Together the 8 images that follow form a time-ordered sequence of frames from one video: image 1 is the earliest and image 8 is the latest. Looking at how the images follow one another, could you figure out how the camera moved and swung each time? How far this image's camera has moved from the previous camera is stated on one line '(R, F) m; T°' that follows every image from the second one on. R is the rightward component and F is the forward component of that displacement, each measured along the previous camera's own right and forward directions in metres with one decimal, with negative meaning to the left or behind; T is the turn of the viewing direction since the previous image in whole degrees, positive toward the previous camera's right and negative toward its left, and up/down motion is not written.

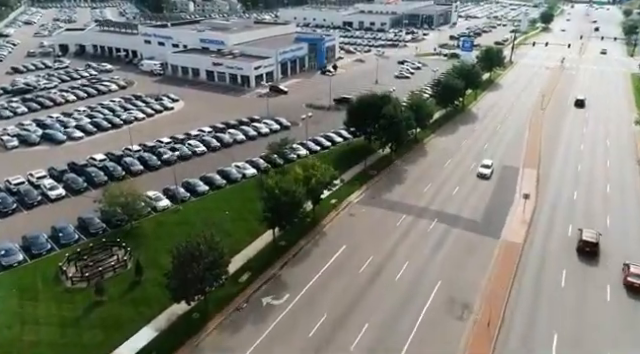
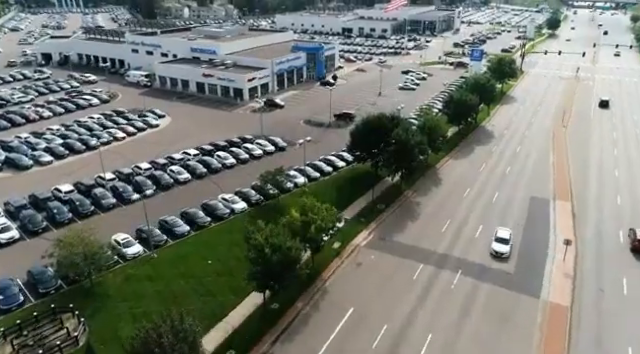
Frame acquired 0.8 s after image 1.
(-0.1, +5.8) m; 0°
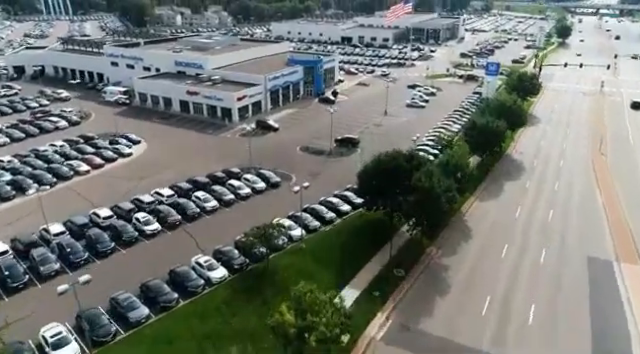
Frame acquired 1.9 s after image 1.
(-0.2, +8.2) m; 0°
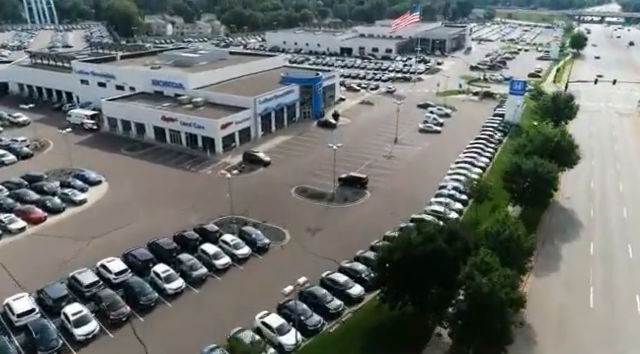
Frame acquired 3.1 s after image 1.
(-0.2, +9.8) m; 0°
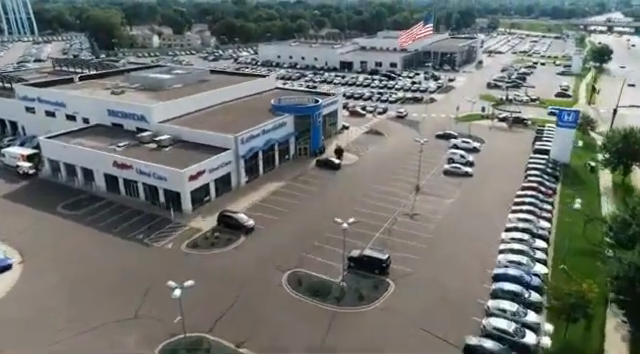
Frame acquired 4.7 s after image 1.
(-0.4, +12.9) m; 0°
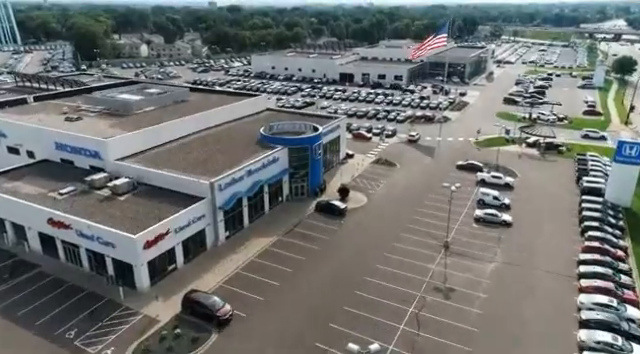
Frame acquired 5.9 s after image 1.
(-0.3, +10.0) m; 0°
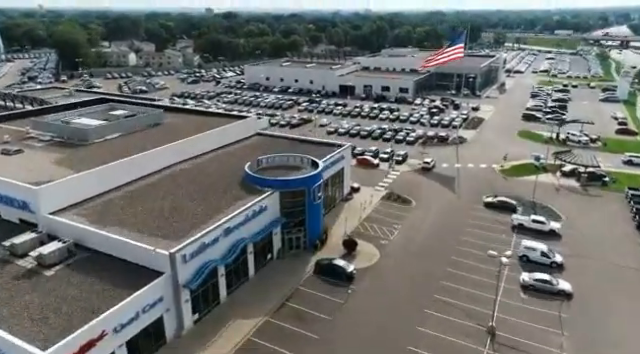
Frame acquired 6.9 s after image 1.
(-0.2, +9.2) m; 0°
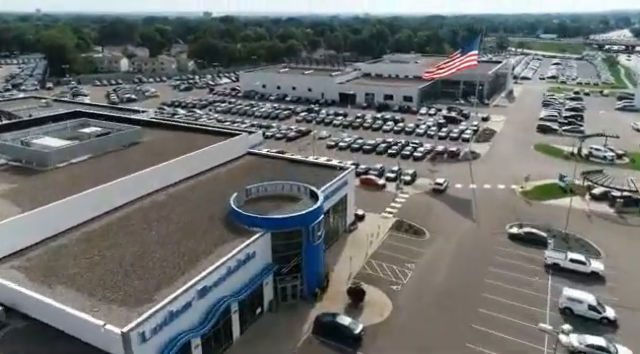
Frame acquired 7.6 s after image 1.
(-0.1, +5.9) m; 0°
